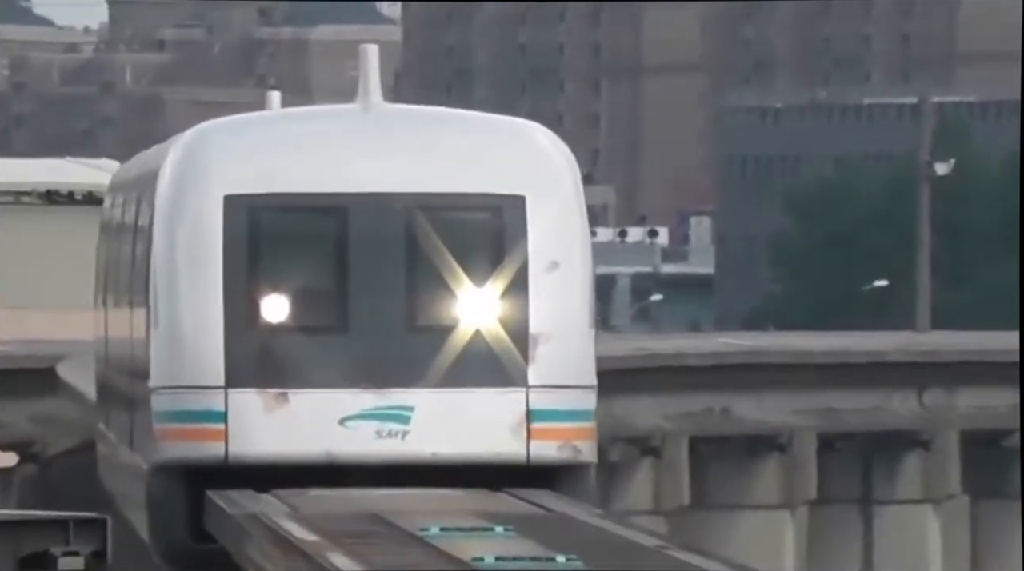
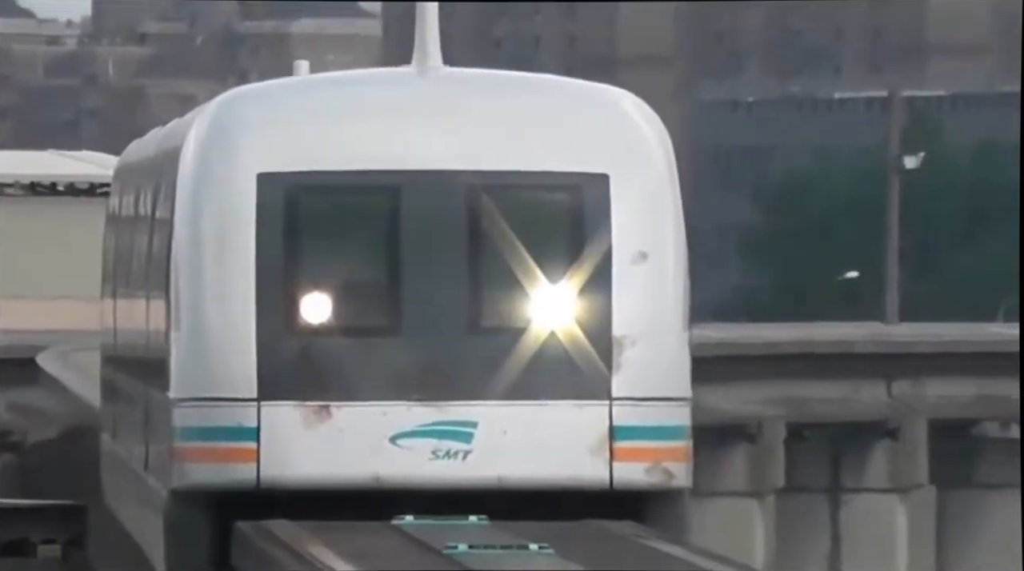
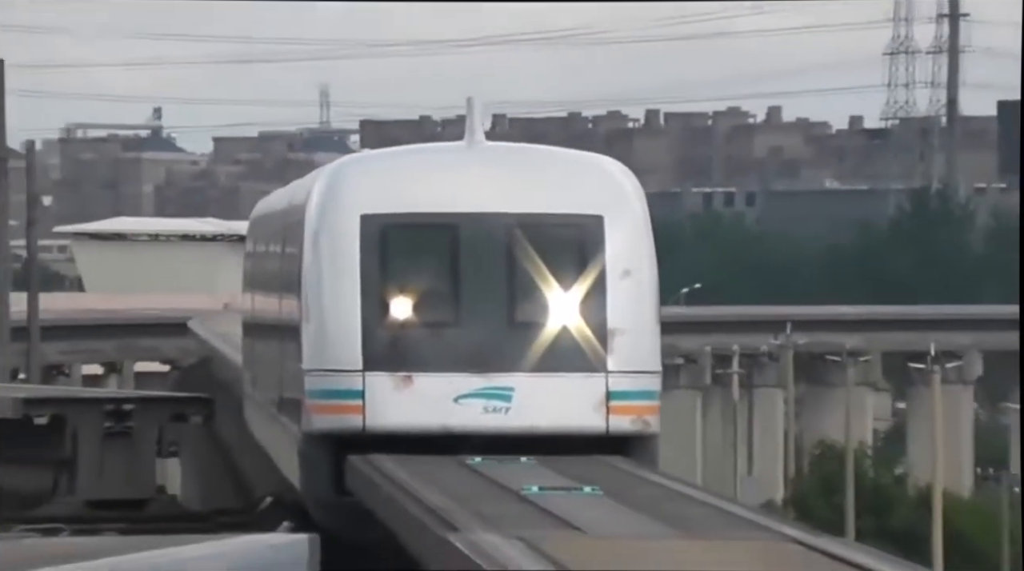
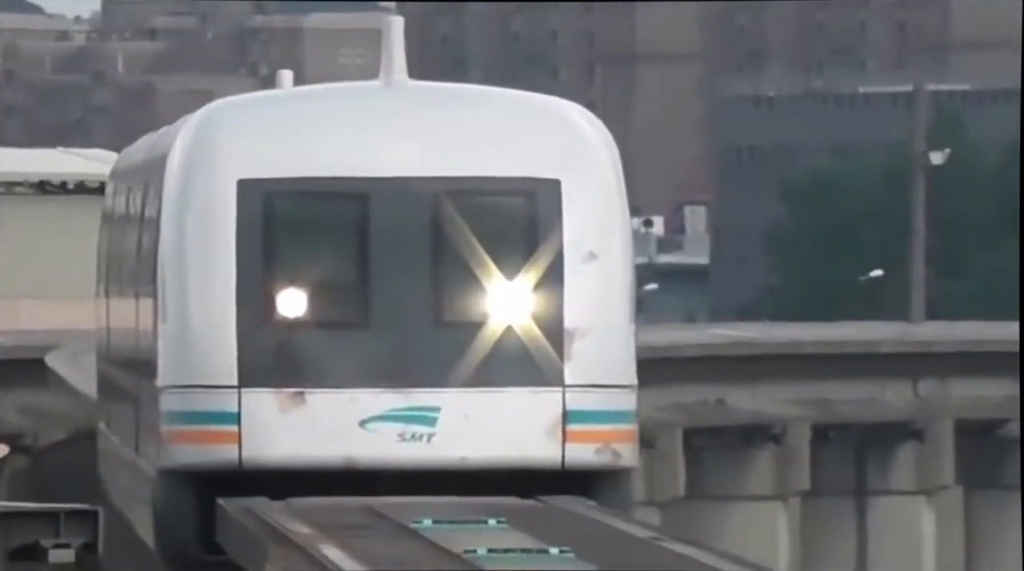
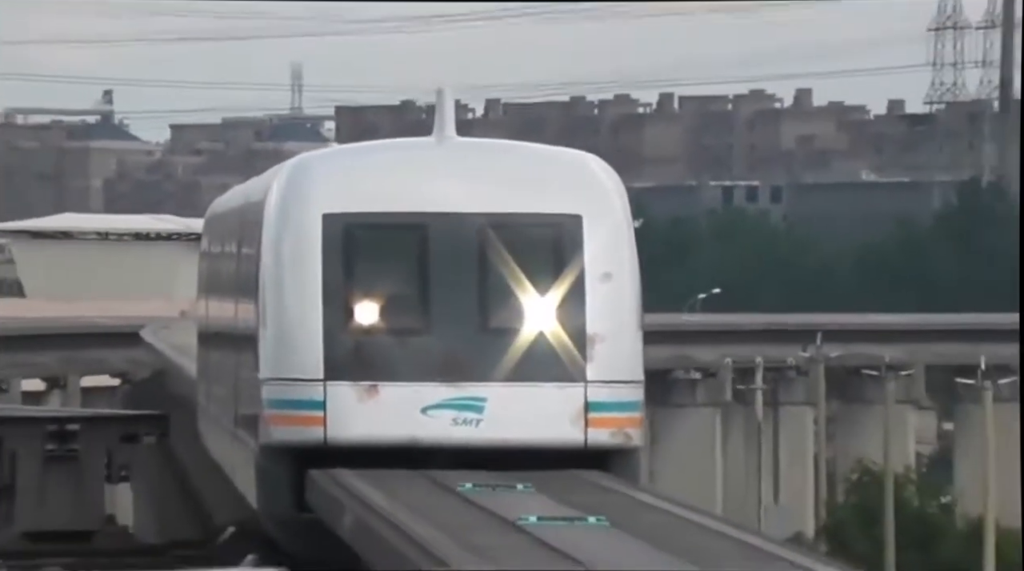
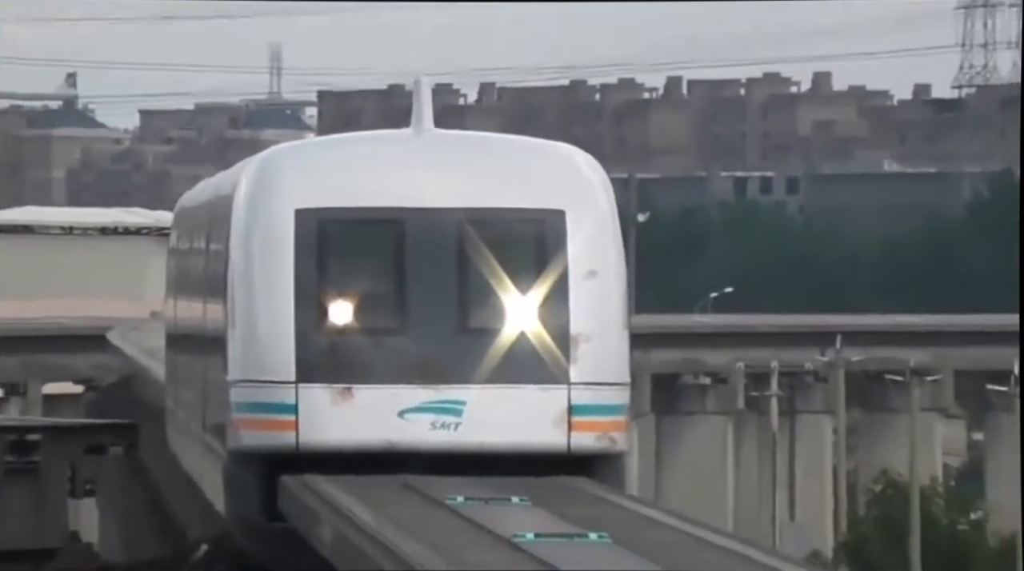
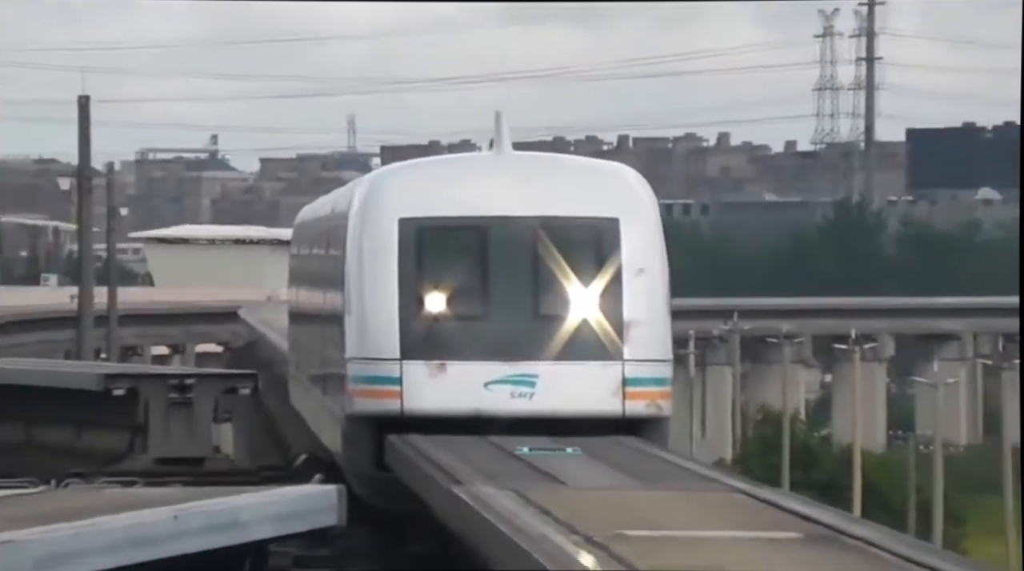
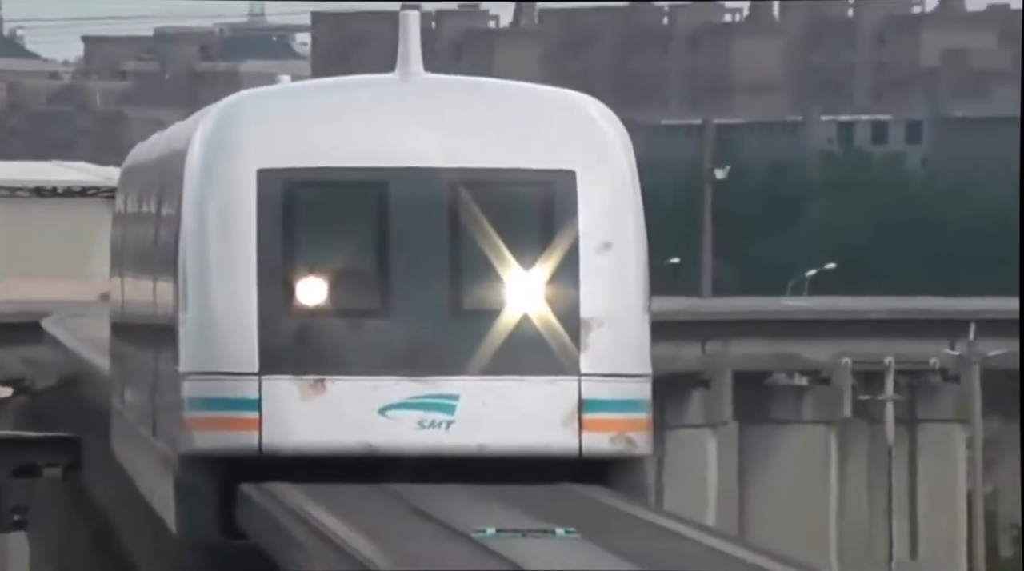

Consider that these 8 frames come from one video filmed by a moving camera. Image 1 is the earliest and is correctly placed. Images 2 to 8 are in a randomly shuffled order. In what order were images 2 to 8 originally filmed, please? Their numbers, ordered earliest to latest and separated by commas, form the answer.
4, 2, 8, 6, 5, 3, 7
